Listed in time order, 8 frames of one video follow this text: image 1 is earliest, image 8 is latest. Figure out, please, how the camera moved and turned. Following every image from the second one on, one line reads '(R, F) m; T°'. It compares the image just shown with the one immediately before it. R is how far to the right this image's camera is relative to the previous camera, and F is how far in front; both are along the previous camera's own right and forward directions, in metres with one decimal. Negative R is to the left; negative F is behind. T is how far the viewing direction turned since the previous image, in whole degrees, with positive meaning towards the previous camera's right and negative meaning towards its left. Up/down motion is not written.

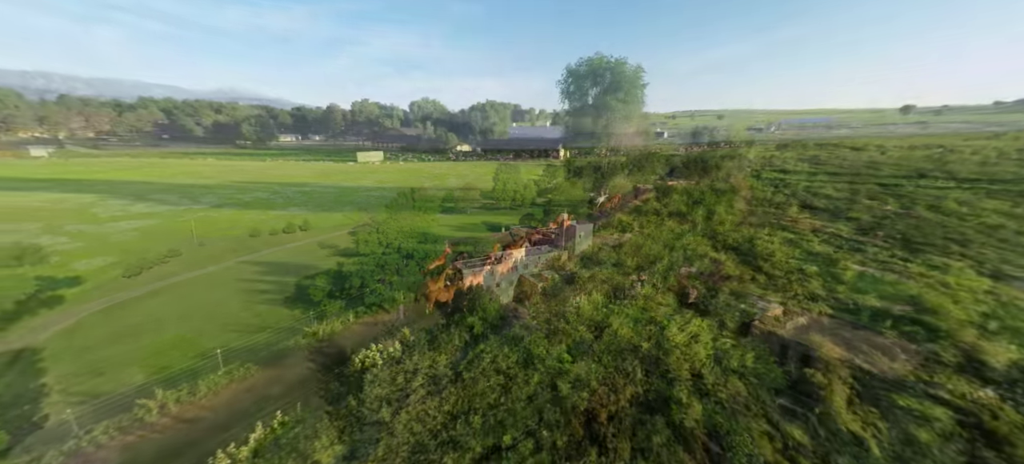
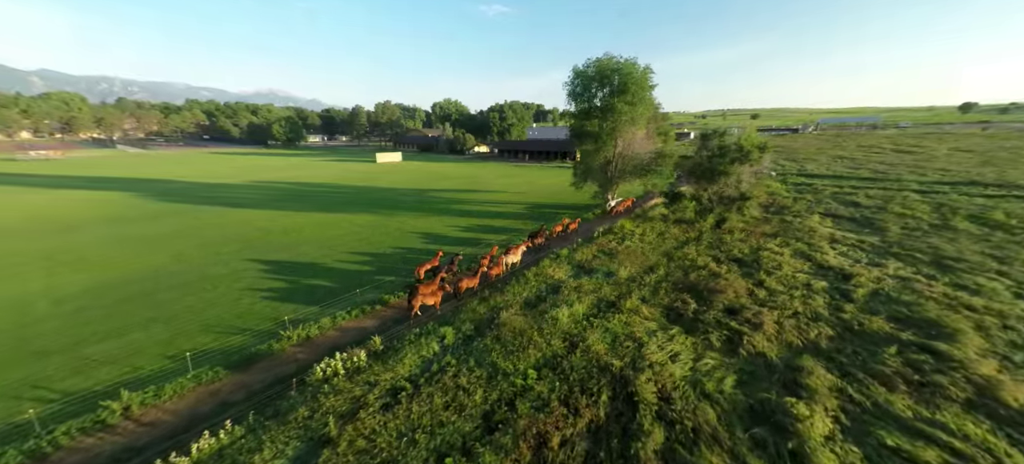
(+1.5, +0.4) m; -4°
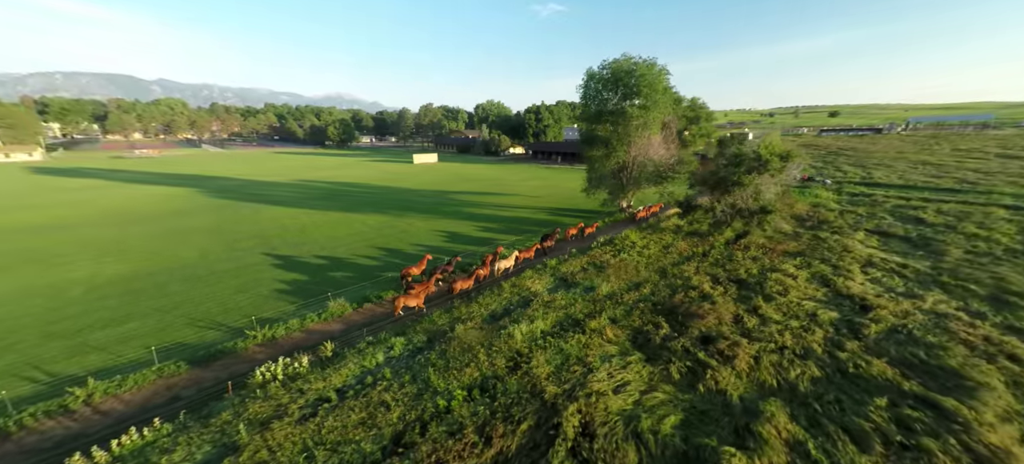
(+2.8, +0.5) m; -7°
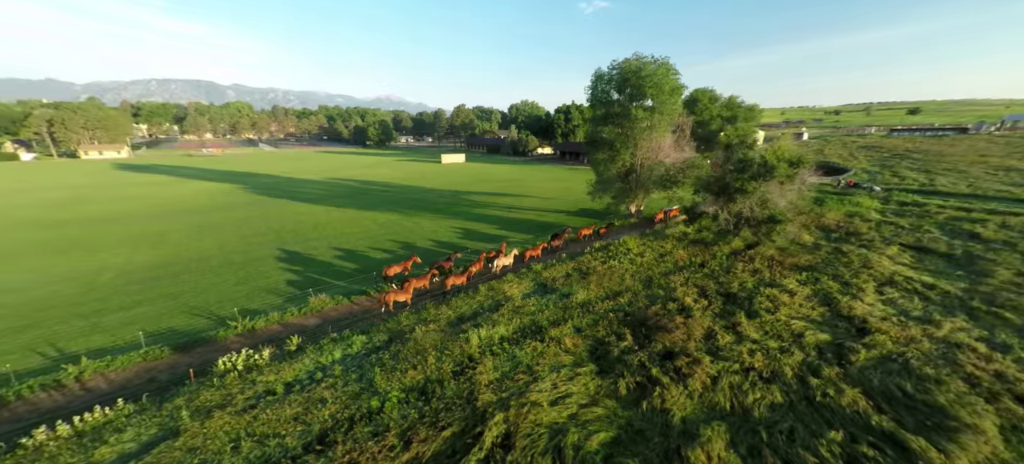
(+2.4, +0.2) m; -6°
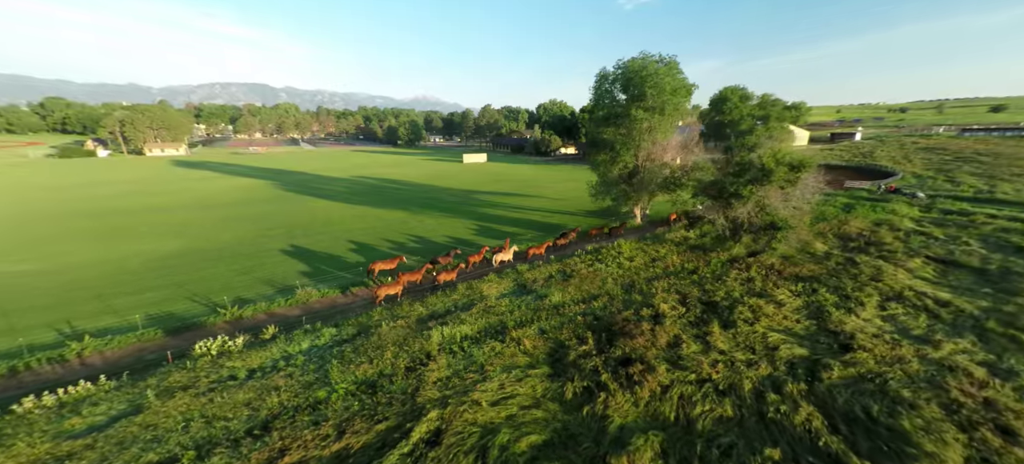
(+2.1, 0.0) m; -5°
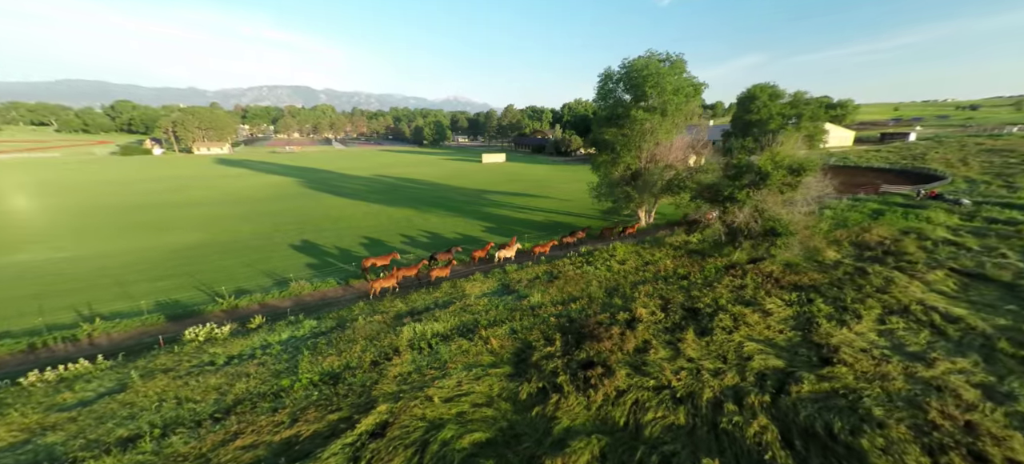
(+1.8, 0.0) m; -4°
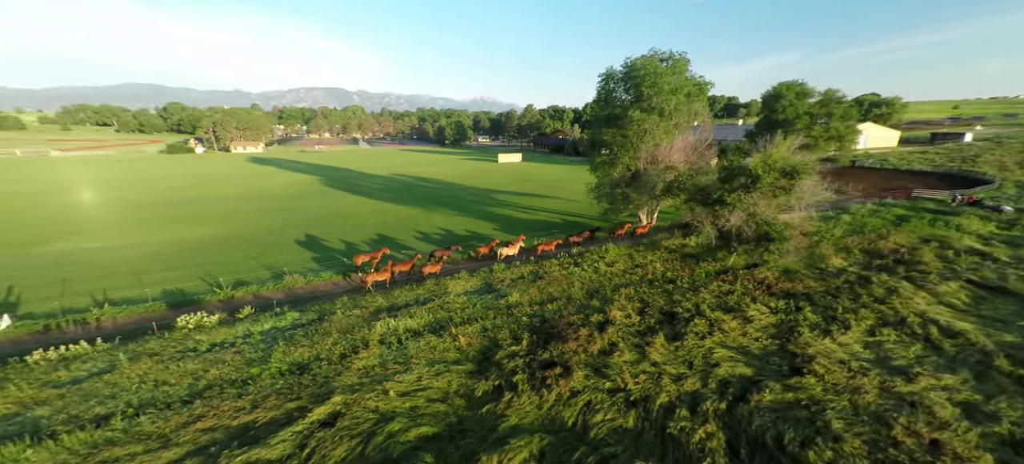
(+1.7, -0.1) m; -3°
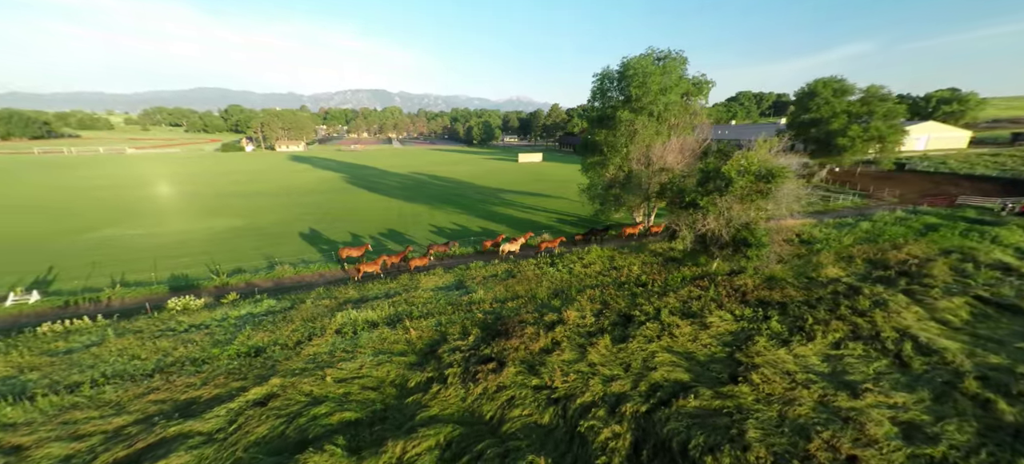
(+2.6, -0.2) m; -5°
